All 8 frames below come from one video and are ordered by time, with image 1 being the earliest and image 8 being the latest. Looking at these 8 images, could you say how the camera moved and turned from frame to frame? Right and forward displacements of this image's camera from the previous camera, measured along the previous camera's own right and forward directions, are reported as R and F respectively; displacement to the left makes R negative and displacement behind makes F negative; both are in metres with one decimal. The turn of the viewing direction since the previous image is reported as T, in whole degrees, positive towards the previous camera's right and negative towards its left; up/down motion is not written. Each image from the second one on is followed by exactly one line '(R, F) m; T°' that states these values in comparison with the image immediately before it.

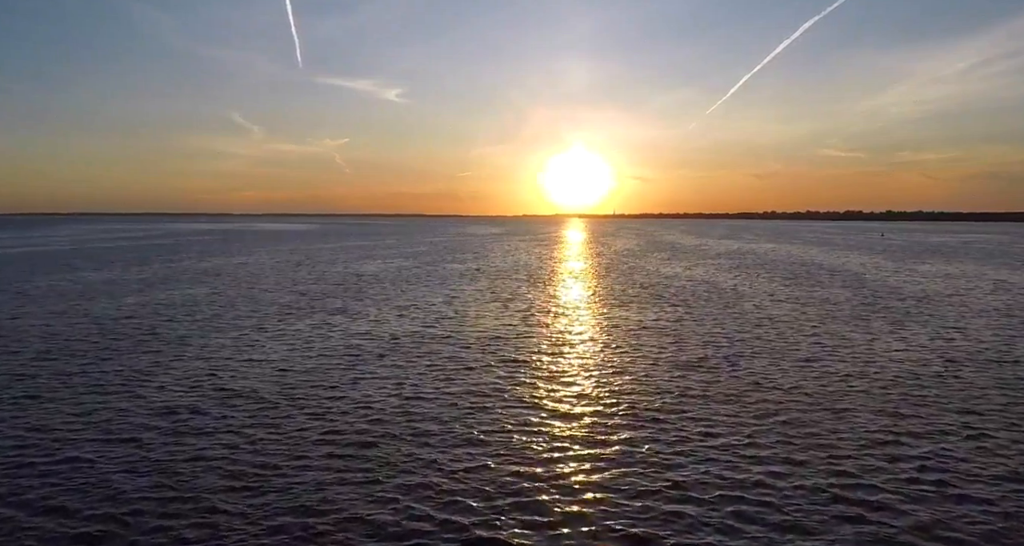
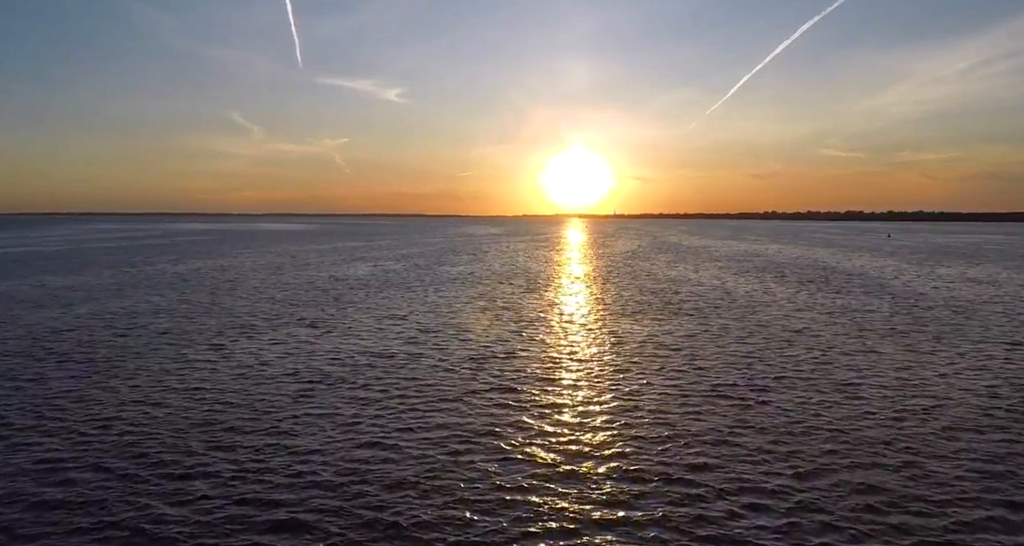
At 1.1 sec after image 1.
(+0.2, +2.8) m; 0°
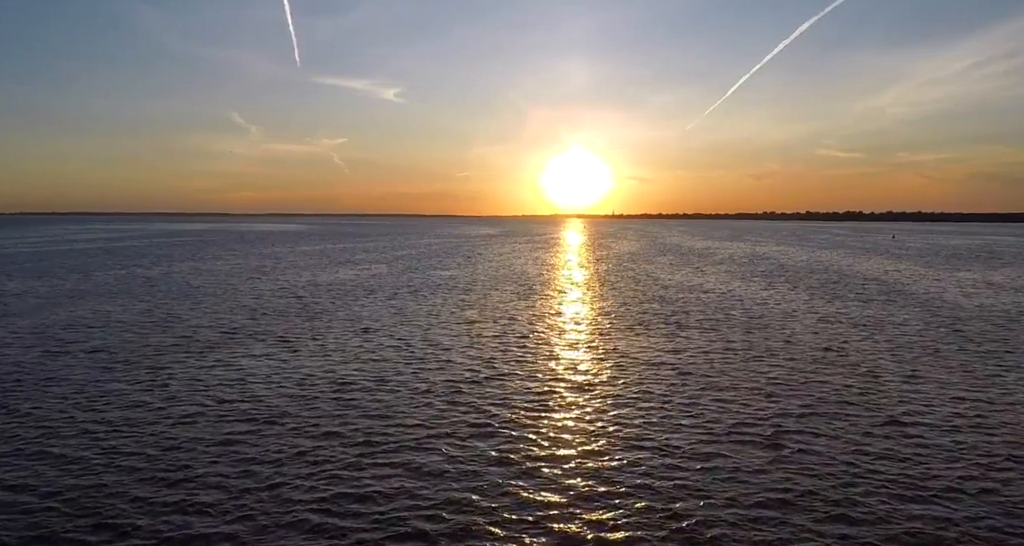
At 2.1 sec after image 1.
(+0.3, +2.9) m; 0°
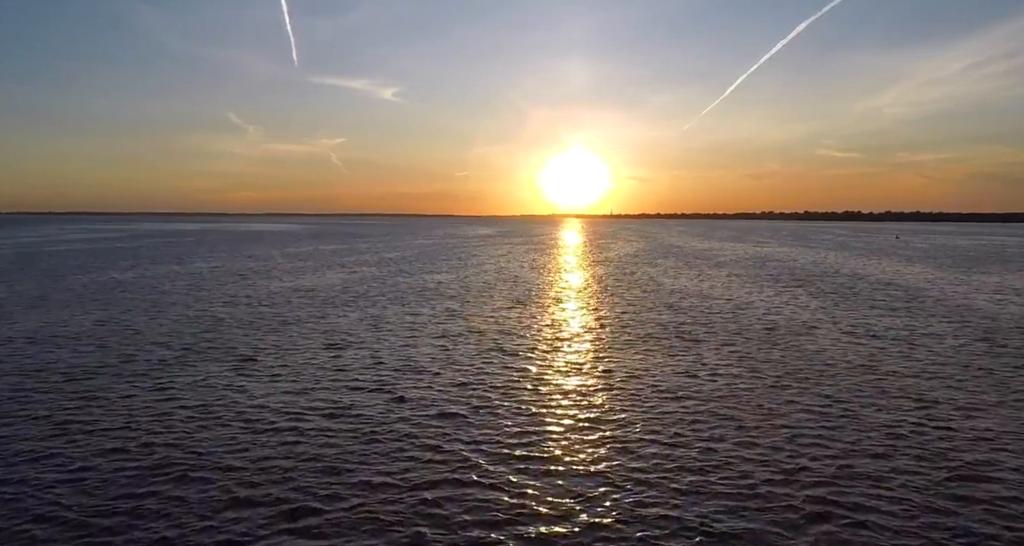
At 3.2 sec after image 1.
(+0.3, +2.5) m; 0°
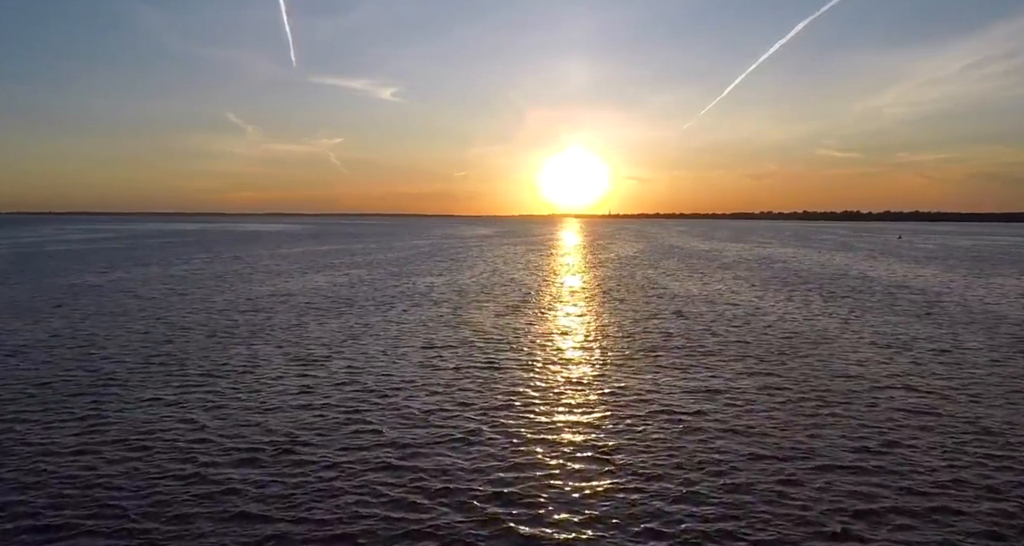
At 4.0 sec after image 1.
(+0.3, +1.9) m; 0°
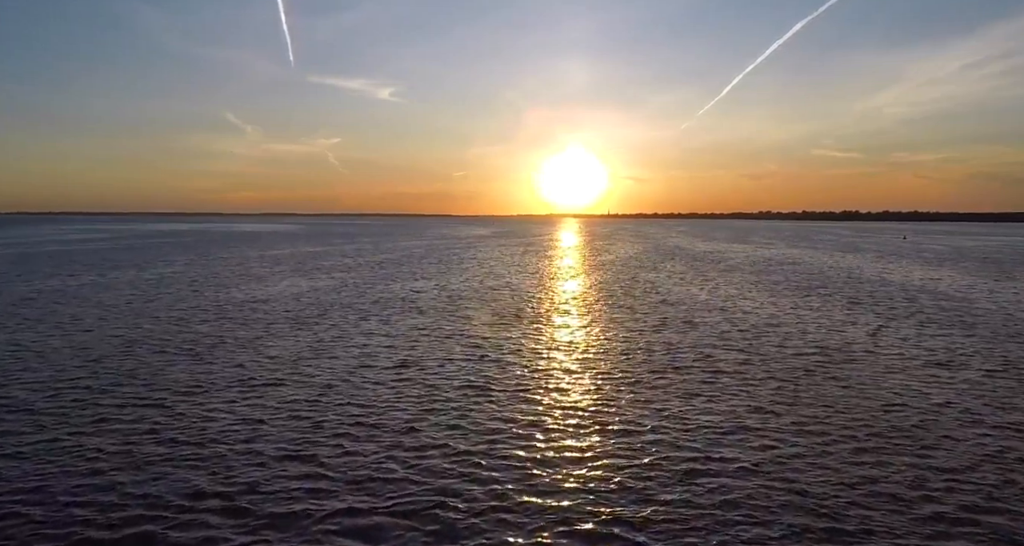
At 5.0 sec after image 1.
(+0.3, +2.7) m; 0°
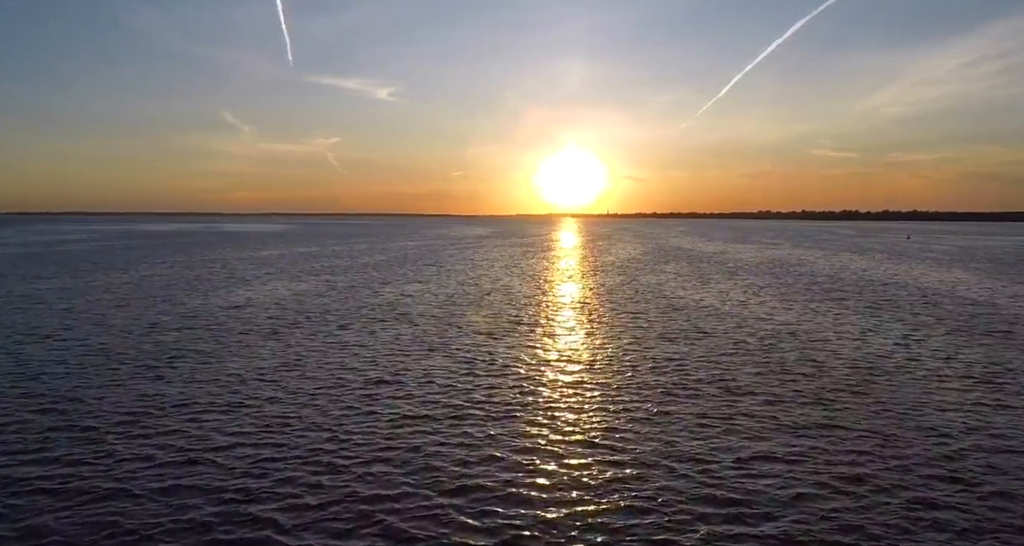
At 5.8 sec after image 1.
(+0.1, +2.1) m; 0°
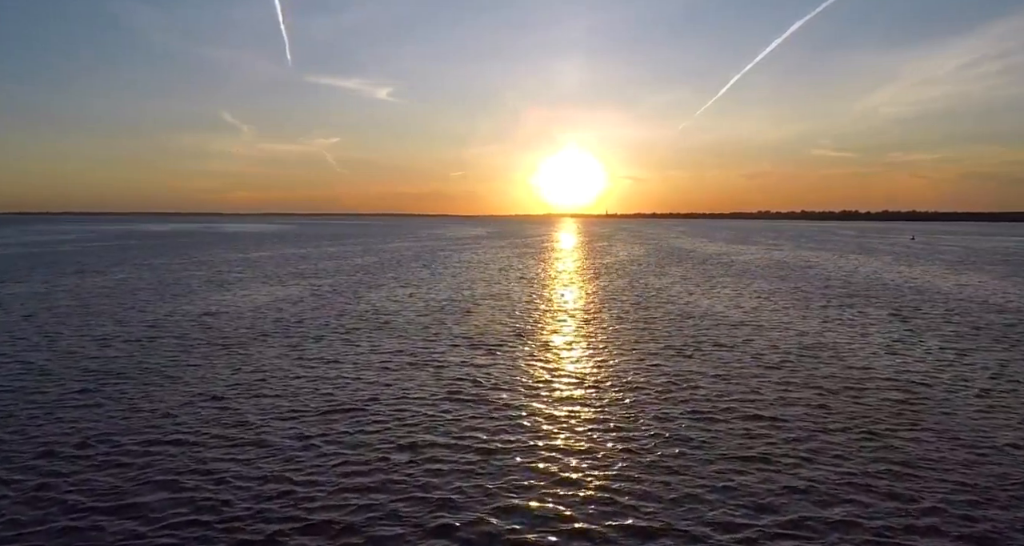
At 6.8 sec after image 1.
(+0.1, +2.3) m; 0°
